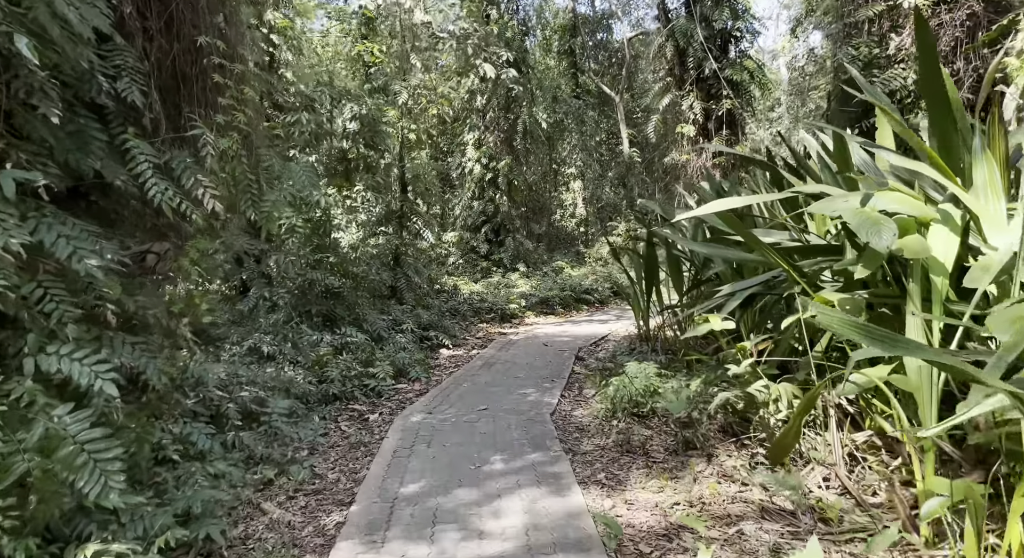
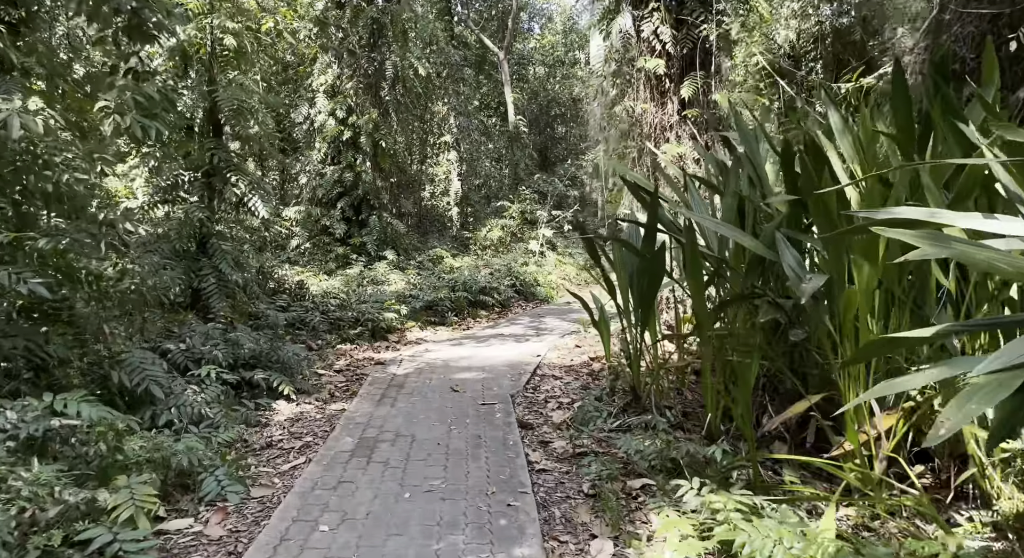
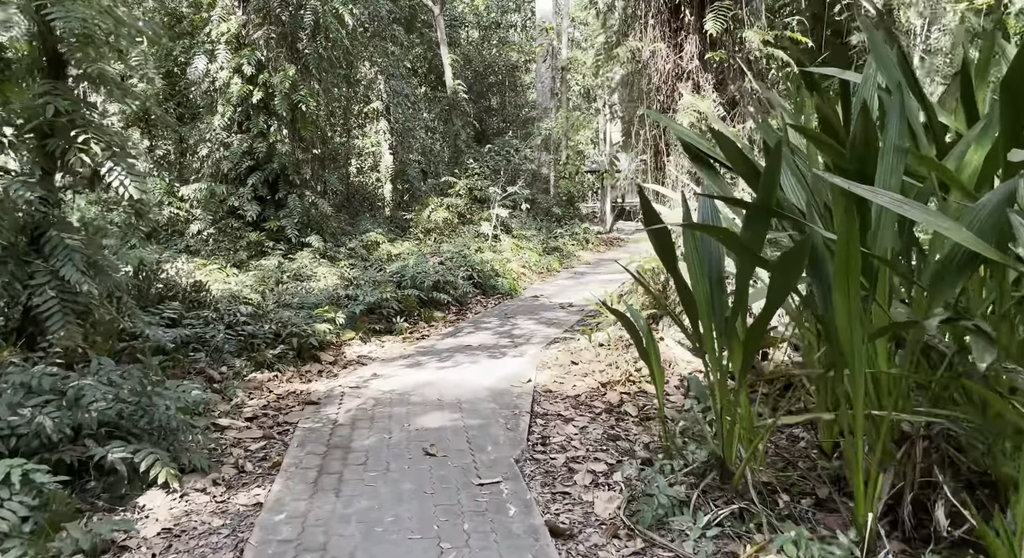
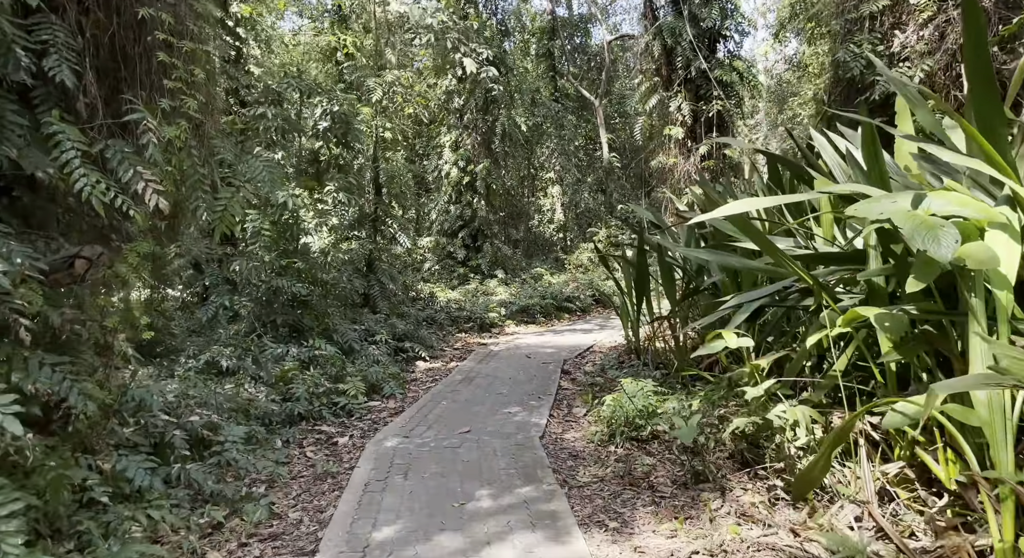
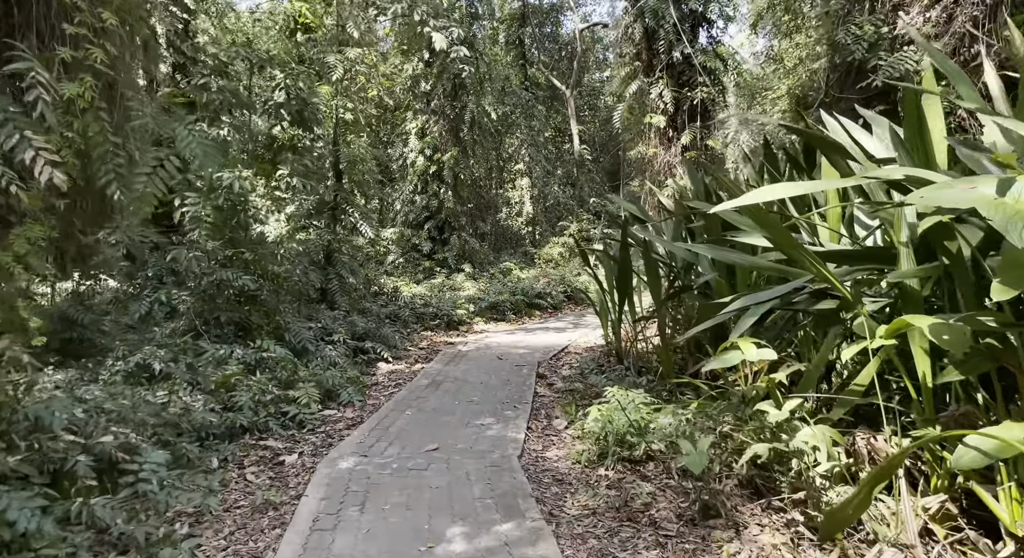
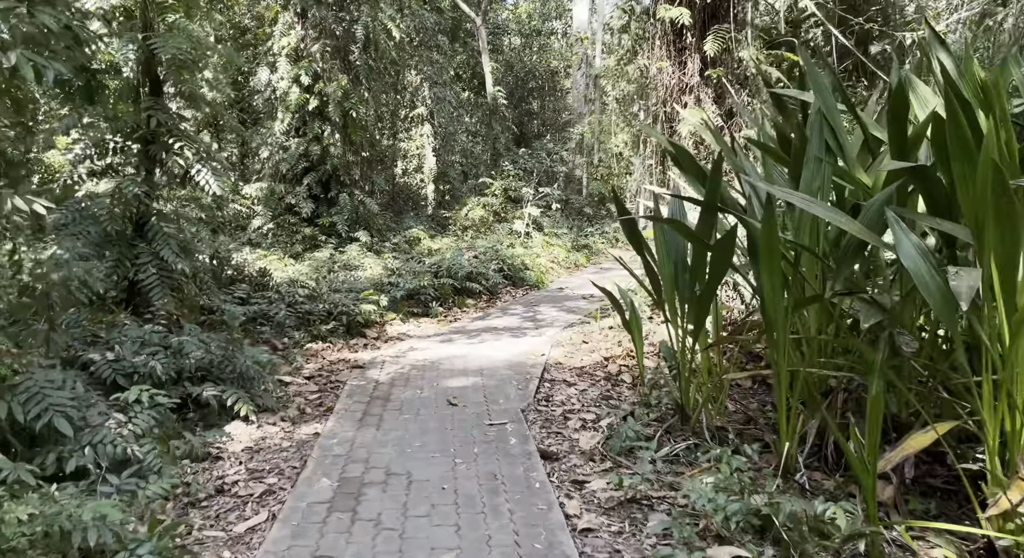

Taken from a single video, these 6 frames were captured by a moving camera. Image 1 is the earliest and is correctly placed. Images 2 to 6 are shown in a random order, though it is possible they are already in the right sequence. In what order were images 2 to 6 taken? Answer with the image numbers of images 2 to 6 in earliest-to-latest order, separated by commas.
4, 5, 2, 6, 3
